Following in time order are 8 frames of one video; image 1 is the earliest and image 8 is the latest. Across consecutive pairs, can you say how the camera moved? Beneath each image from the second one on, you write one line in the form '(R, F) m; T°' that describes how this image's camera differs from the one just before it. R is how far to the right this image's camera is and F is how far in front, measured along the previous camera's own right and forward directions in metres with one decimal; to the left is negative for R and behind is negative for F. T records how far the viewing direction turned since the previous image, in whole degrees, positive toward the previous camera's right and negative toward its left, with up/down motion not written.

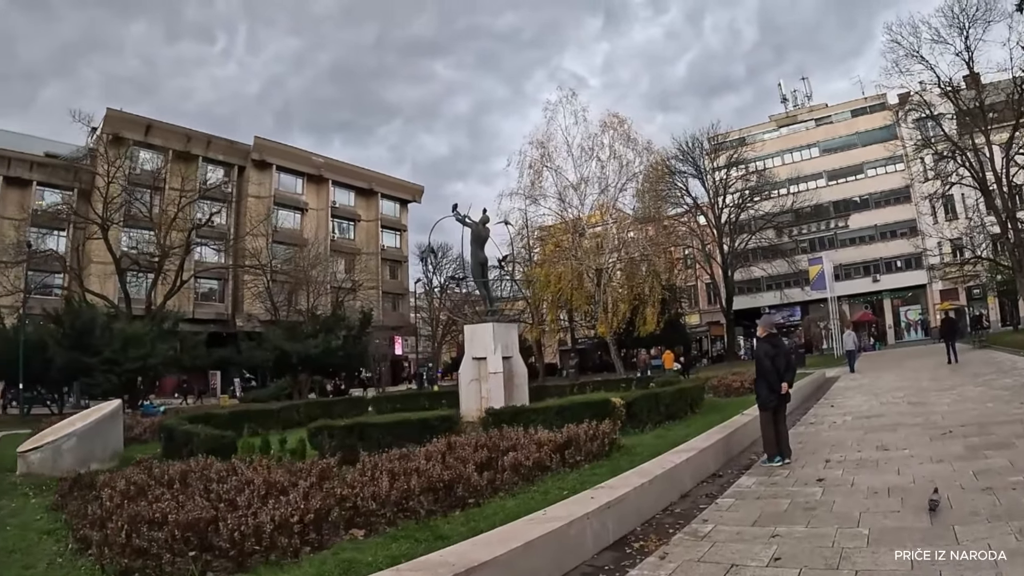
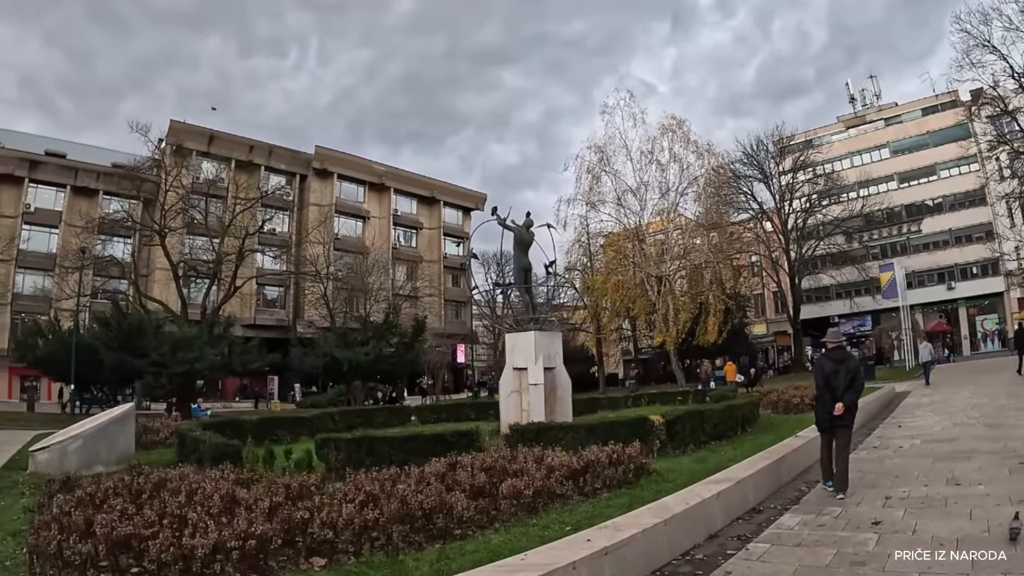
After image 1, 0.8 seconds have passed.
(+0.4, +0.7) m; -5°
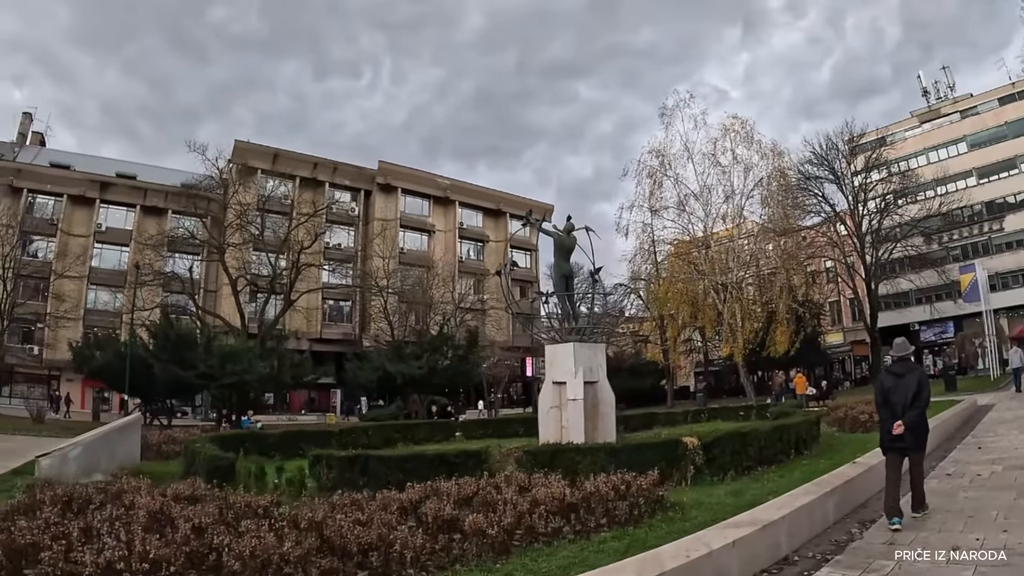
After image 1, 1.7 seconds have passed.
(+0.6, +0.7) m; -6°
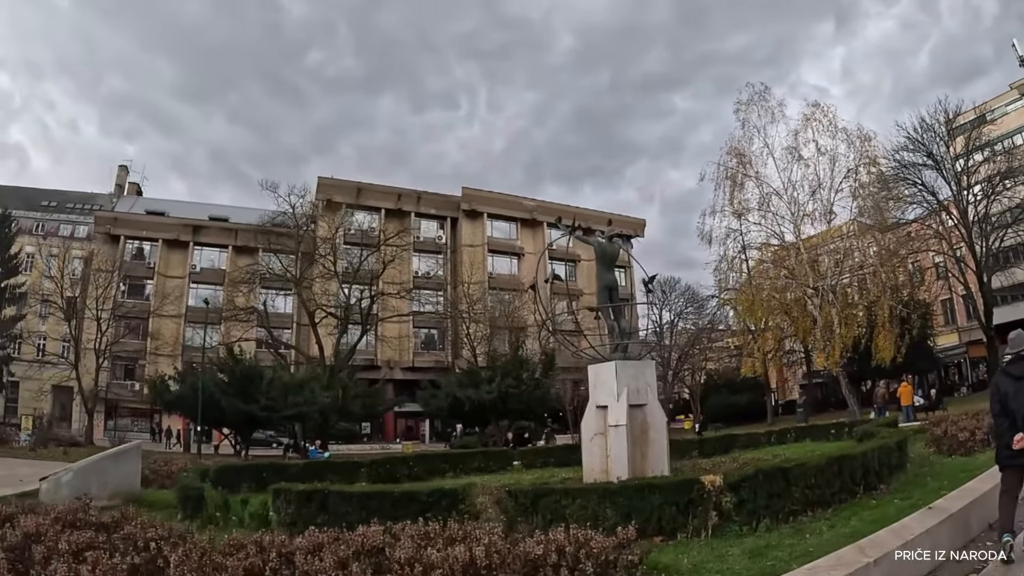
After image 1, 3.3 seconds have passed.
(+1.1, +0.9) m; -8°
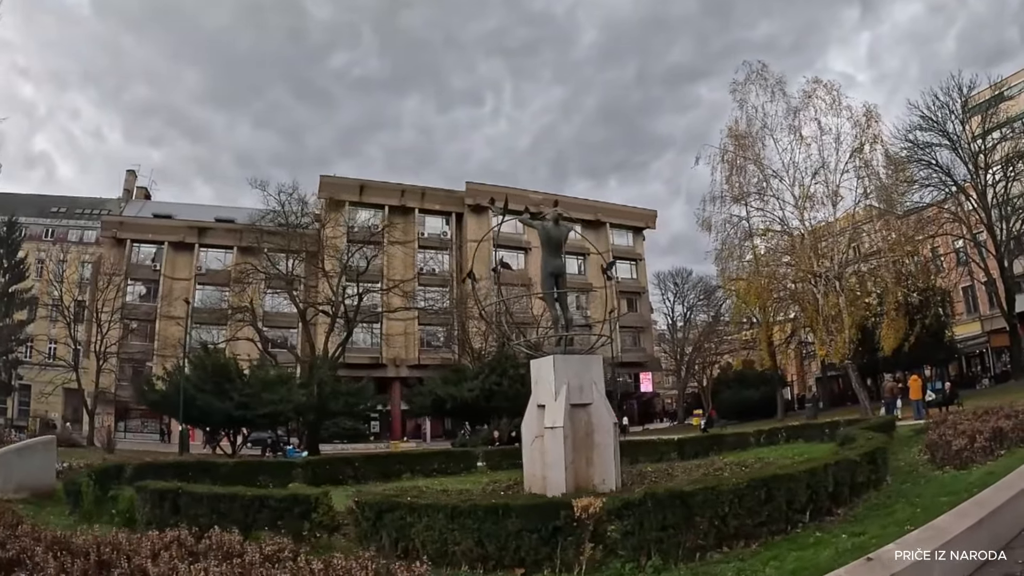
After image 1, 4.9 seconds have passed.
(+1.3, +0.9) m; -2°
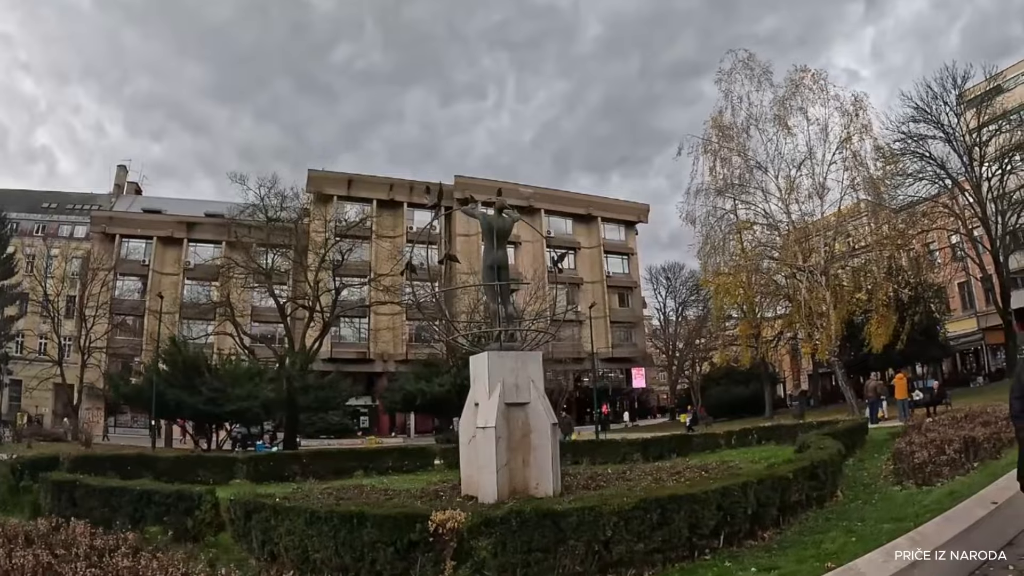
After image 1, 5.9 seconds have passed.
(+0.9, +0.5) m; 0°
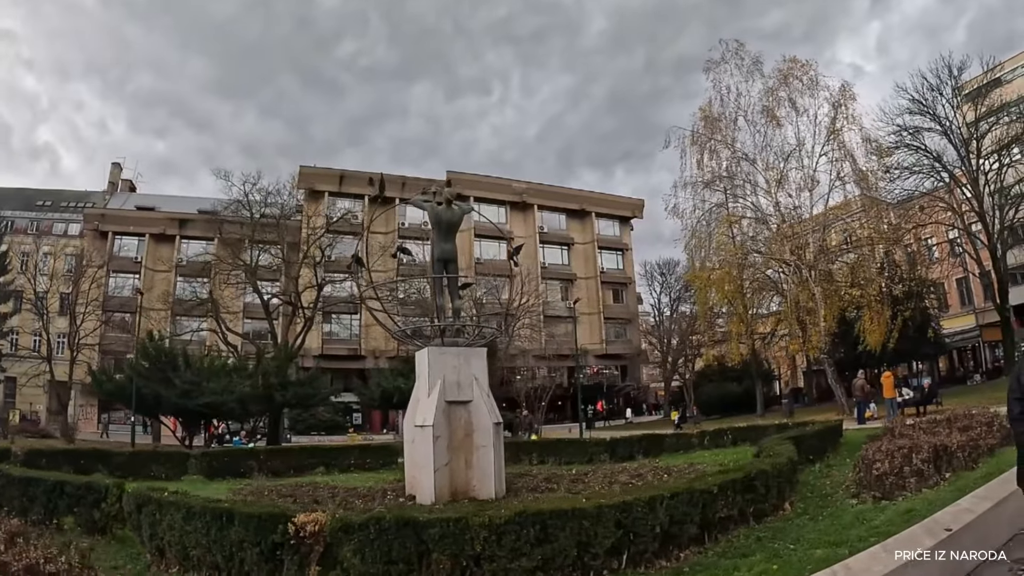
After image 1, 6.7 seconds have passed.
(+0.8, +0.4) m; 0°
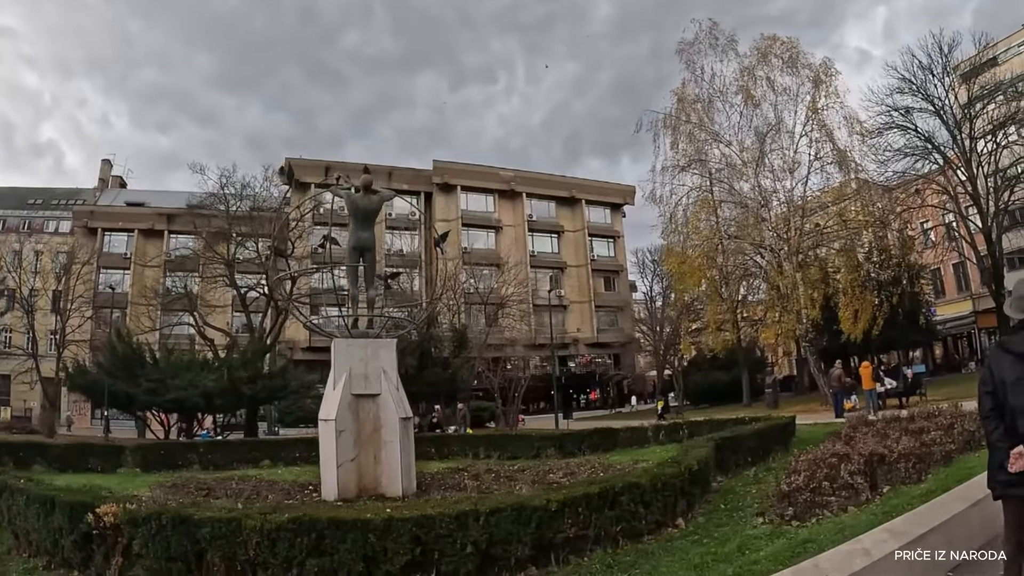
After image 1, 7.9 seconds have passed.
(+1.2, +0.4) m; -1°
